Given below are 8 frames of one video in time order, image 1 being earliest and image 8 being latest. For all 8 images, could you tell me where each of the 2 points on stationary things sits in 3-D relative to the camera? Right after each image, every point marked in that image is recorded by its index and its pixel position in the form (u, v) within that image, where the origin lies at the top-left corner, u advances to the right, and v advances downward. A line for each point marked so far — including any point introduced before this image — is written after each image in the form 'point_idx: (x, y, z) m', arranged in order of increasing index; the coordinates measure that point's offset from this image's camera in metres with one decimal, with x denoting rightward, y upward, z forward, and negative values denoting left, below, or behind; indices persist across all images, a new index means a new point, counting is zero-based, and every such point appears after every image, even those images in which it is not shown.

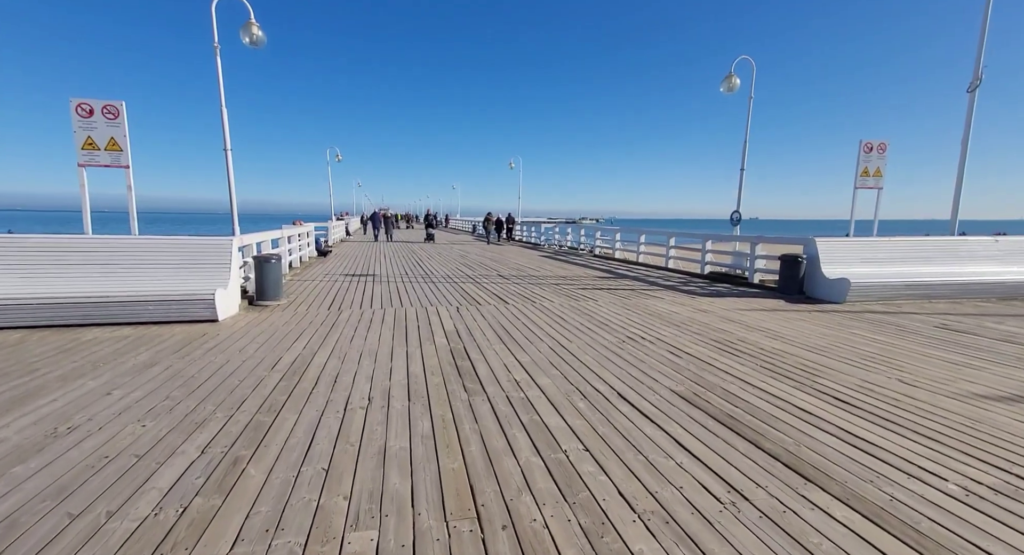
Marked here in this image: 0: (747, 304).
0: (+3.3, -0.4, +6.4) m
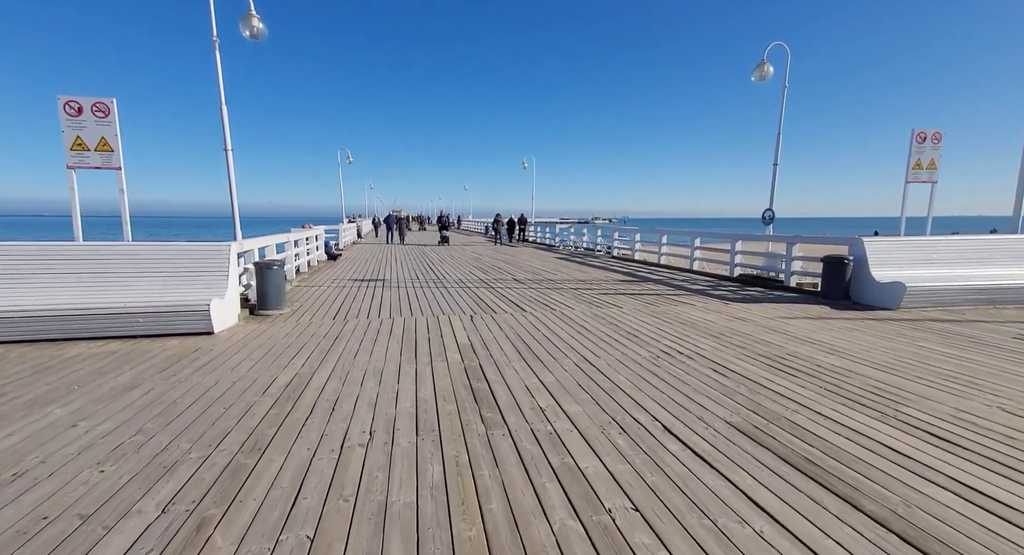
0: (+3.5, -0.4, +5.9) m
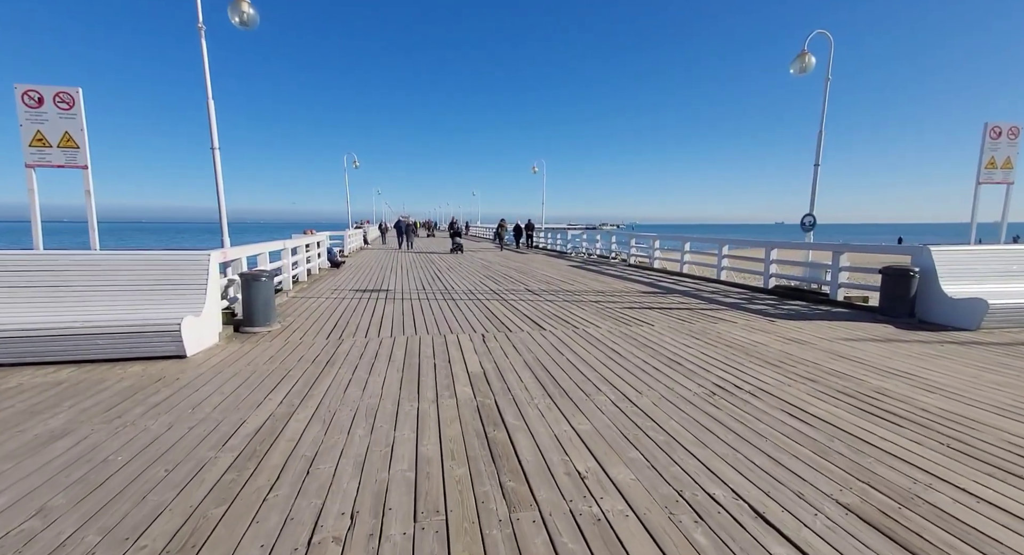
0: (+3.7, -0.6, +5.1) m
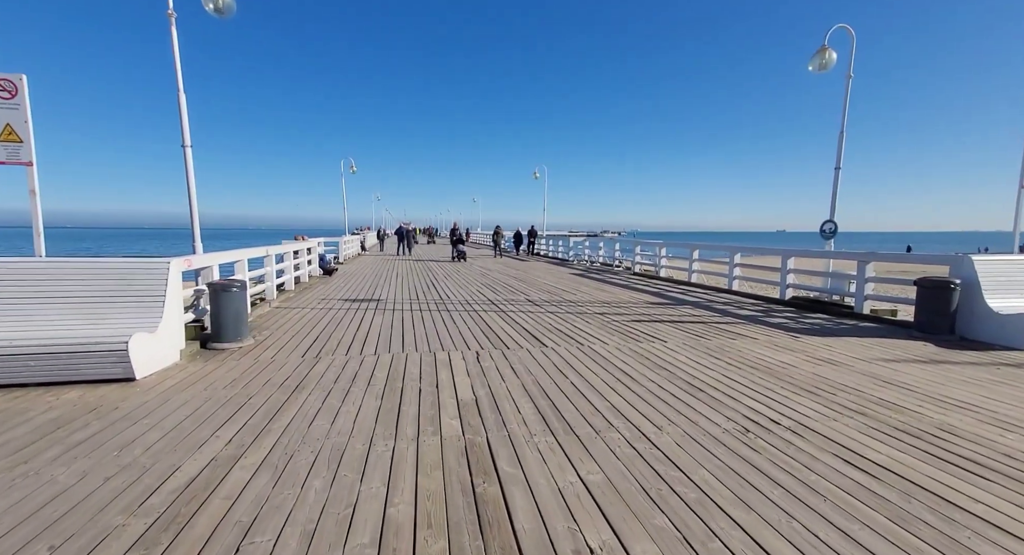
0: (+3.7, -0.7, +4.6) m
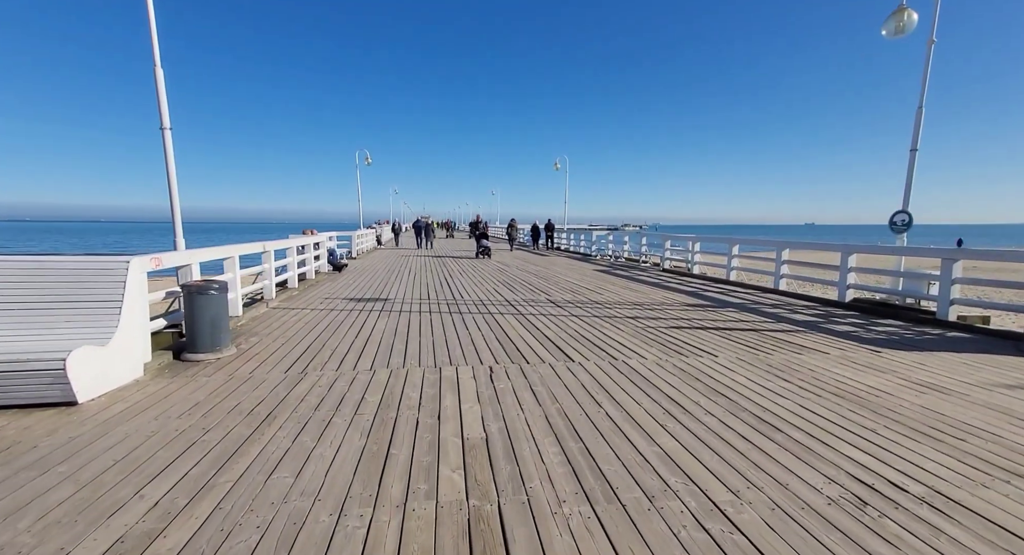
0: (+3.8, -0.7, +3.7) m
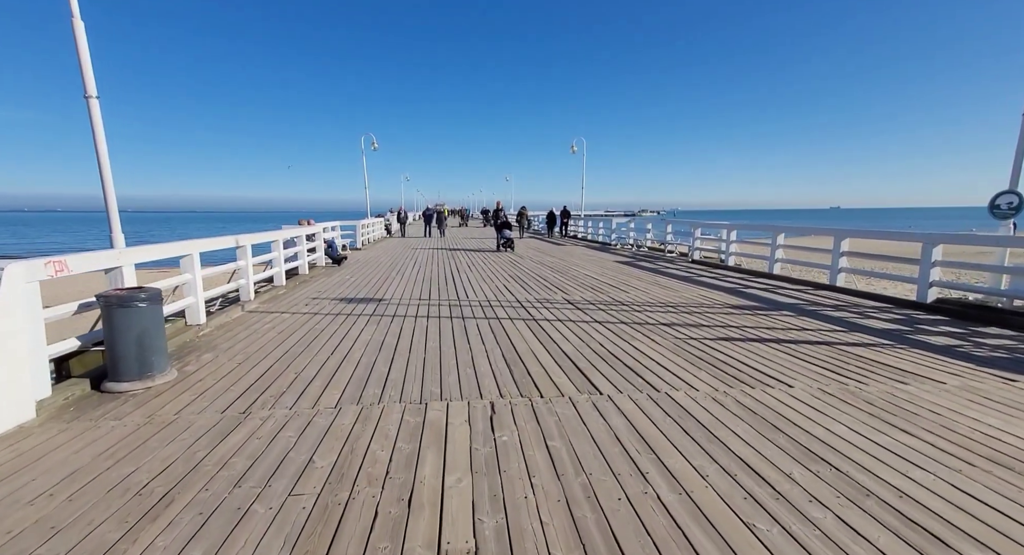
0: (+3.9, -0.8, +2.6) m
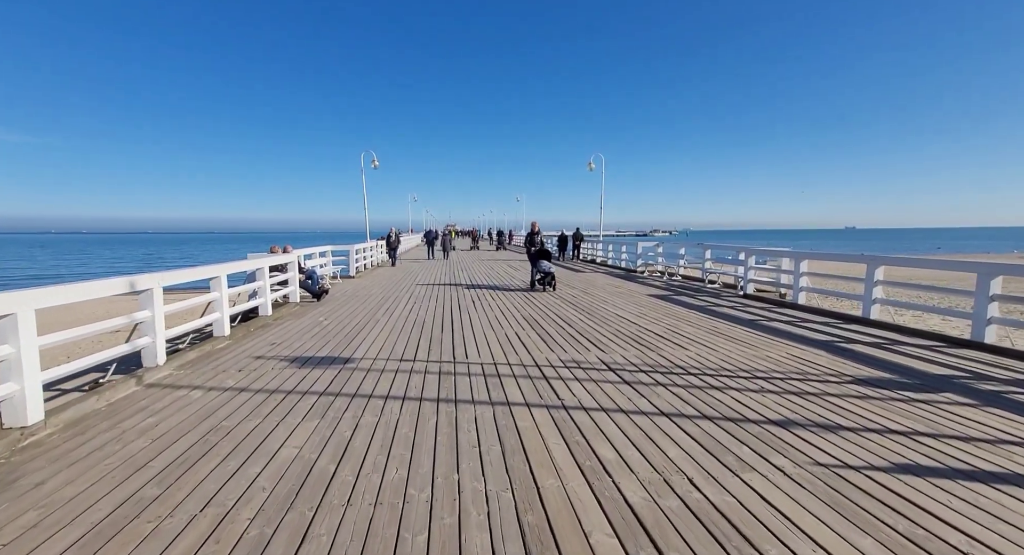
0: (+4.0, -1.2, +0.6) m
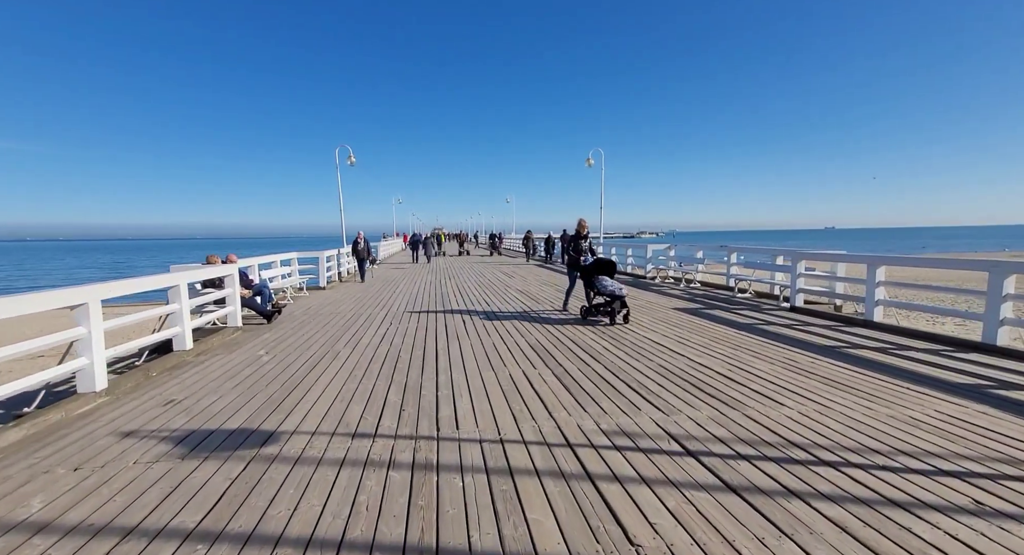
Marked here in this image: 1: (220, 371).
0: (+4.2, -1.3, -1.1) m
1: (-3.1, -0.9, +4.8) m
